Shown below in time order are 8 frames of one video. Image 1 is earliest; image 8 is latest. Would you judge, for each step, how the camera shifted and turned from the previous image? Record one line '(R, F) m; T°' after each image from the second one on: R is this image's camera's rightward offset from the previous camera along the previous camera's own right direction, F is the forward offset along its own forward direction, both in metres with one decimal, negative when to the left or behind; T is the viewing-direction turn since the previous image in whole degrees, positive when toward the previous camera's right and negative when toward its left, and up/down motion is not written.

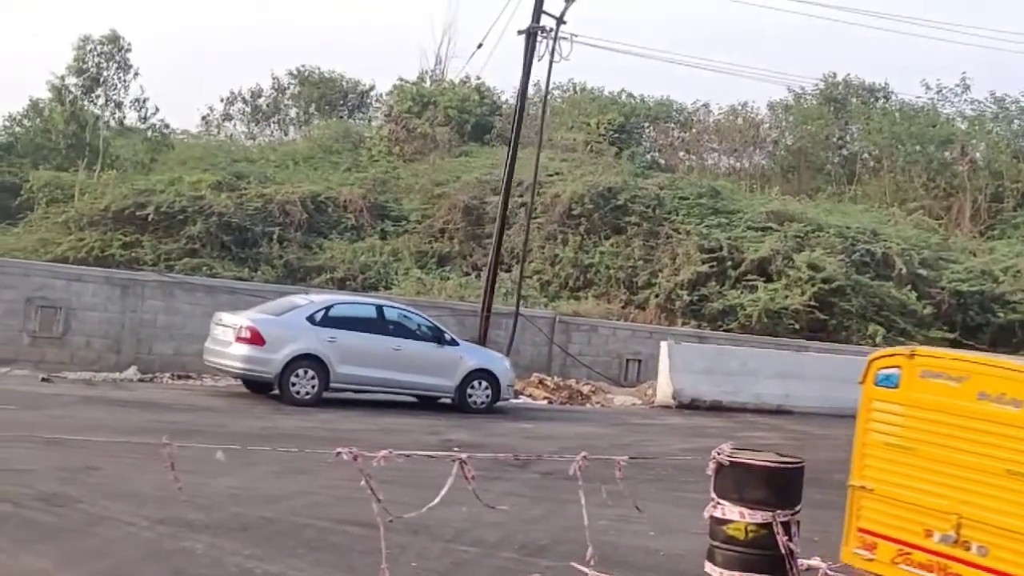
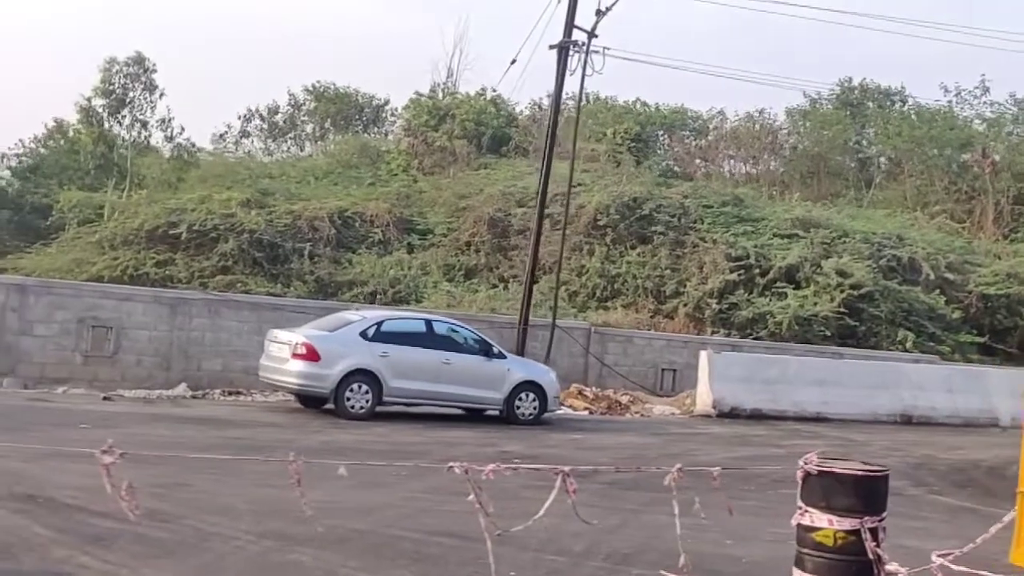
(-0.5, -0.3) m; 0°
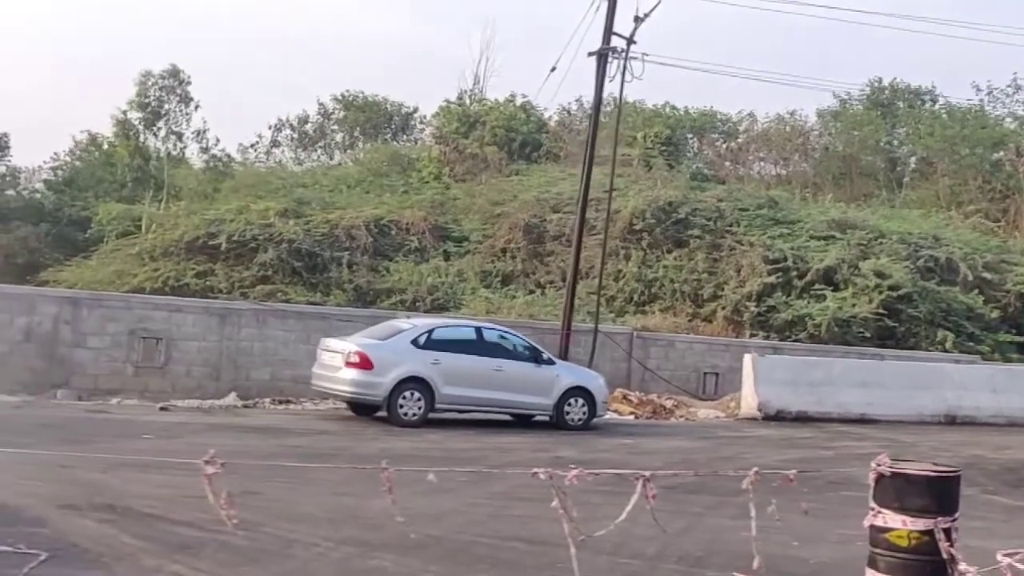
(-0.3, -0.2) m; -1°
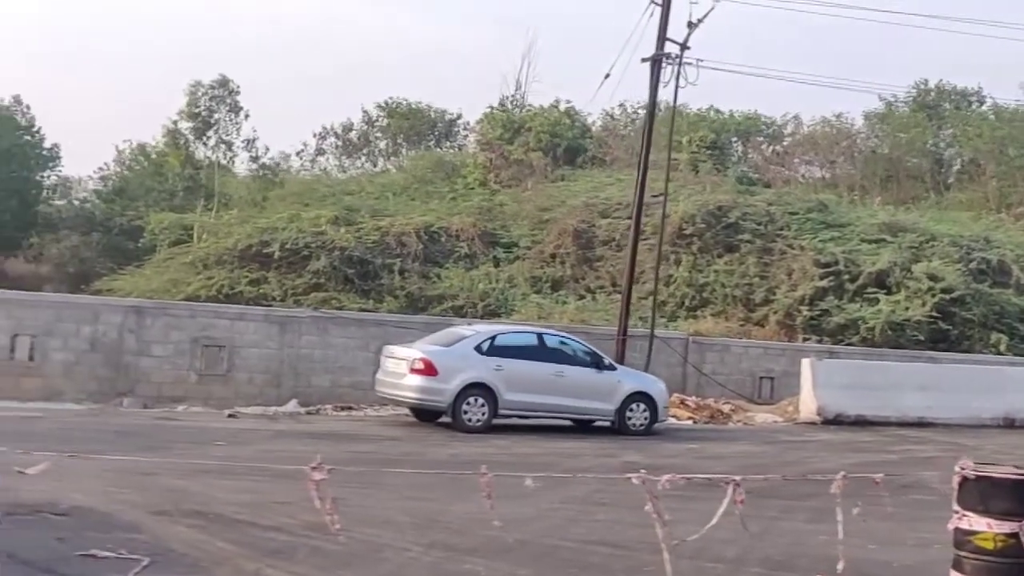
(-0.3, -0.1) m; -2°
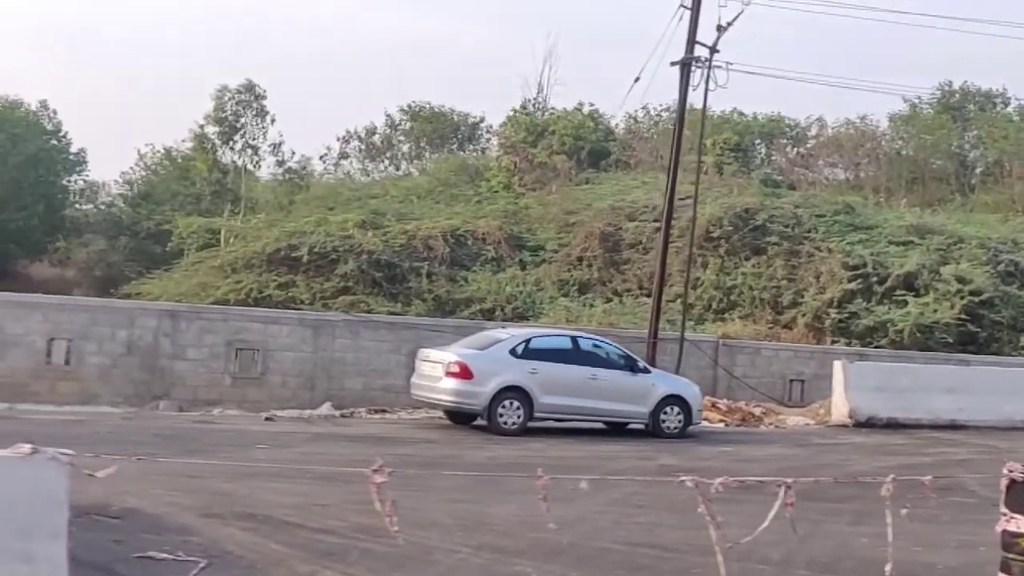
(-0.2, -0.1) m; -1°
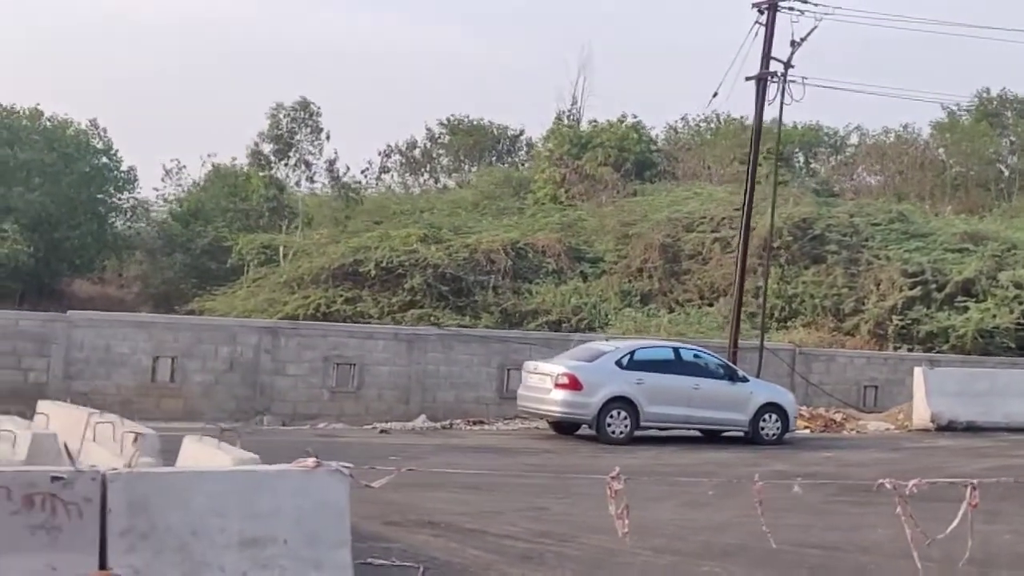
(-1.1, -0.6) m; -1°
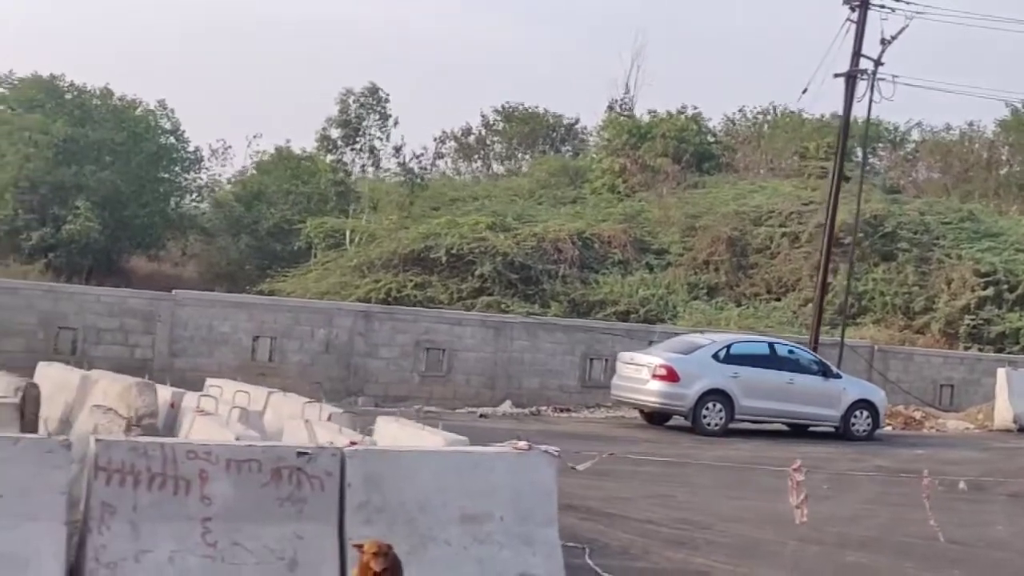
(-0.9, -0.4) m; -1°
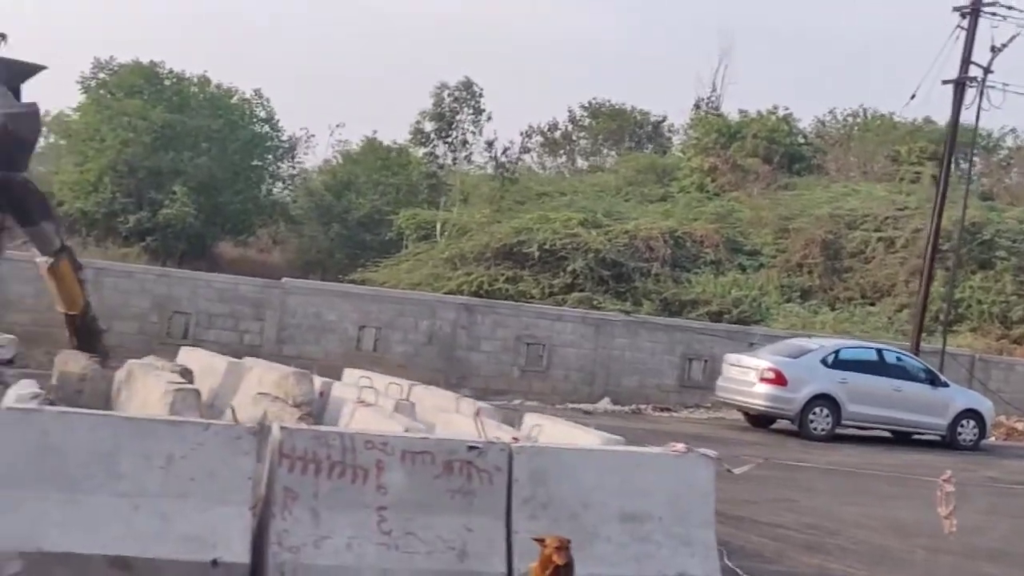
(-0.5, -0.1) m; -3°
